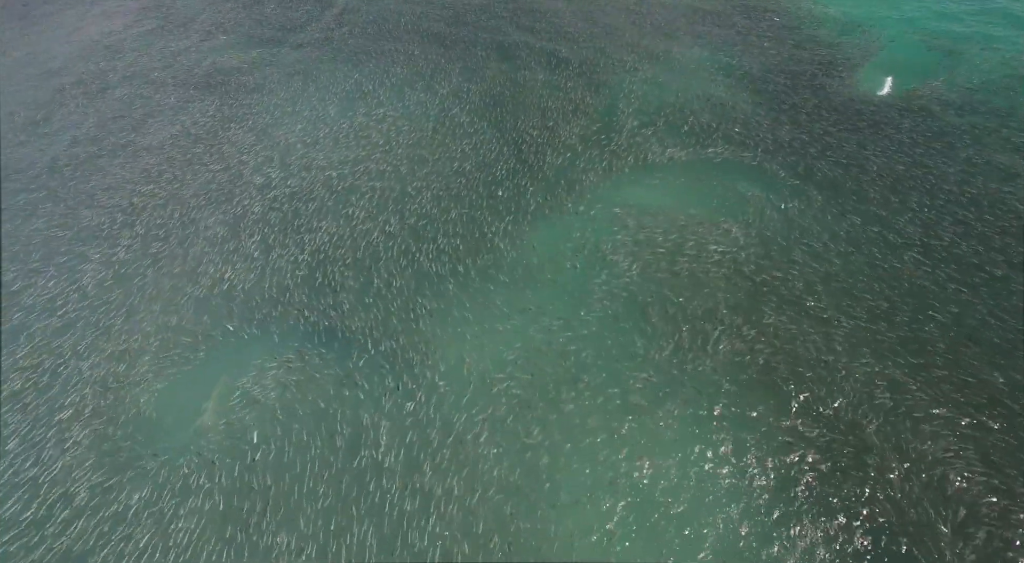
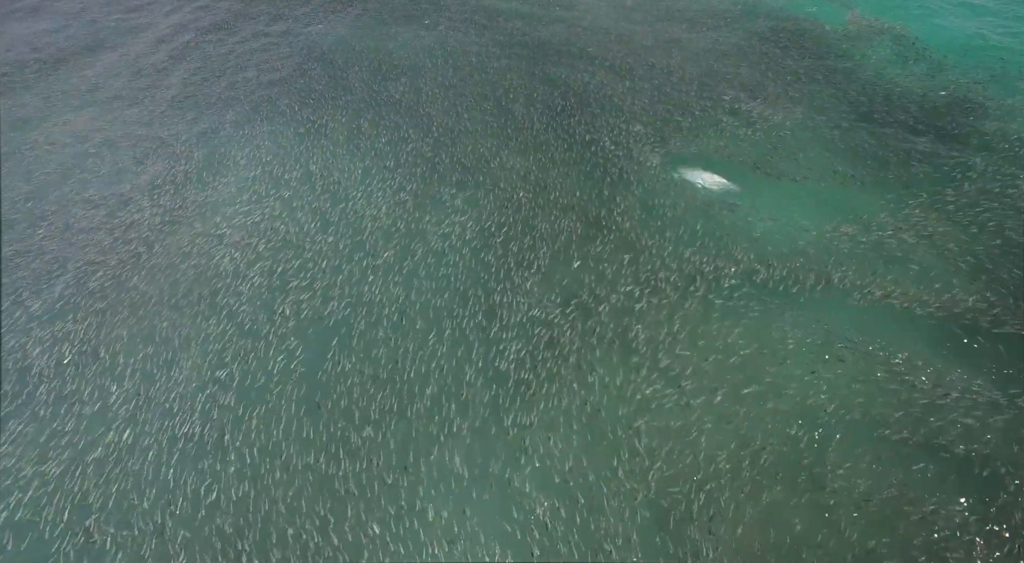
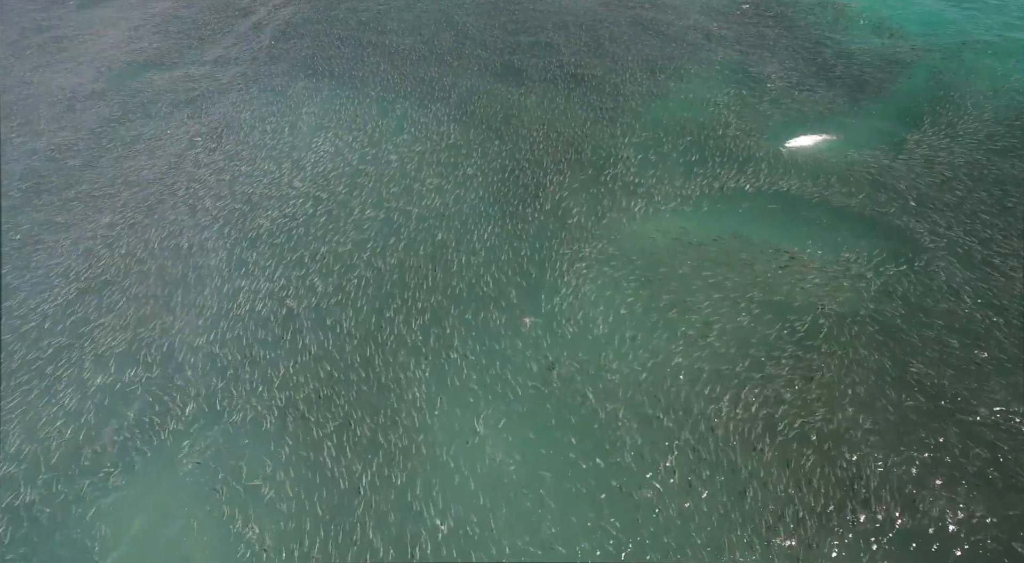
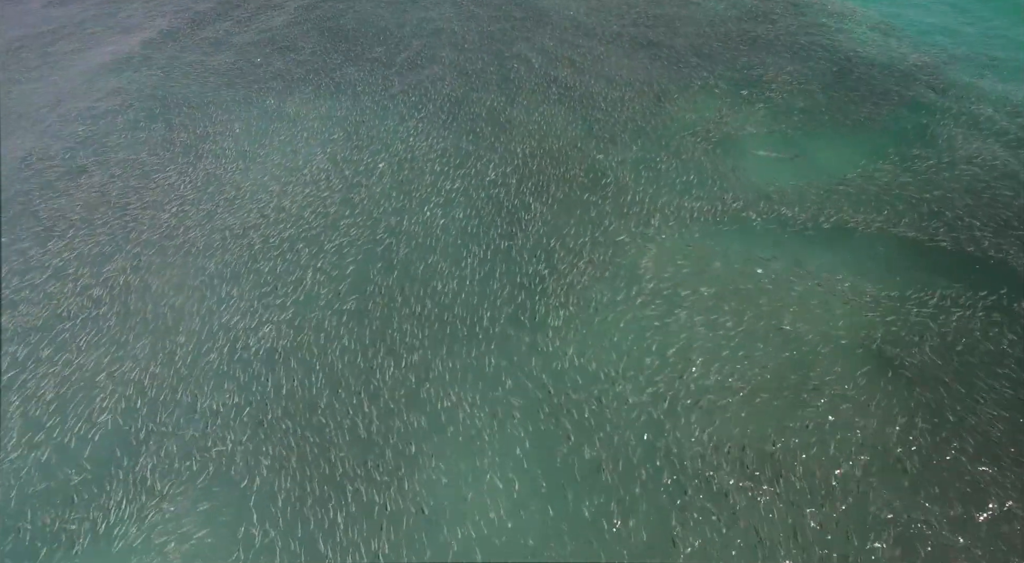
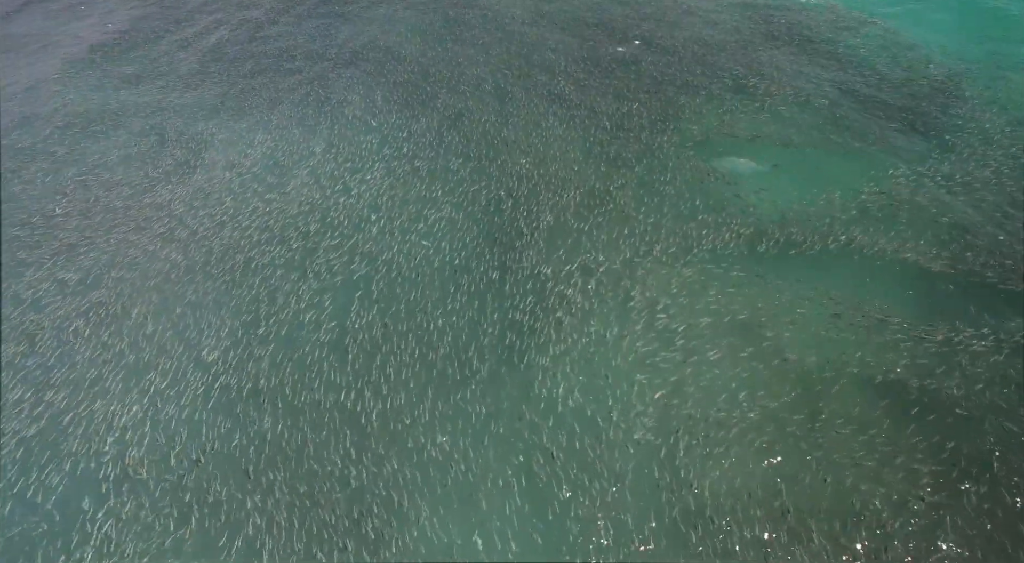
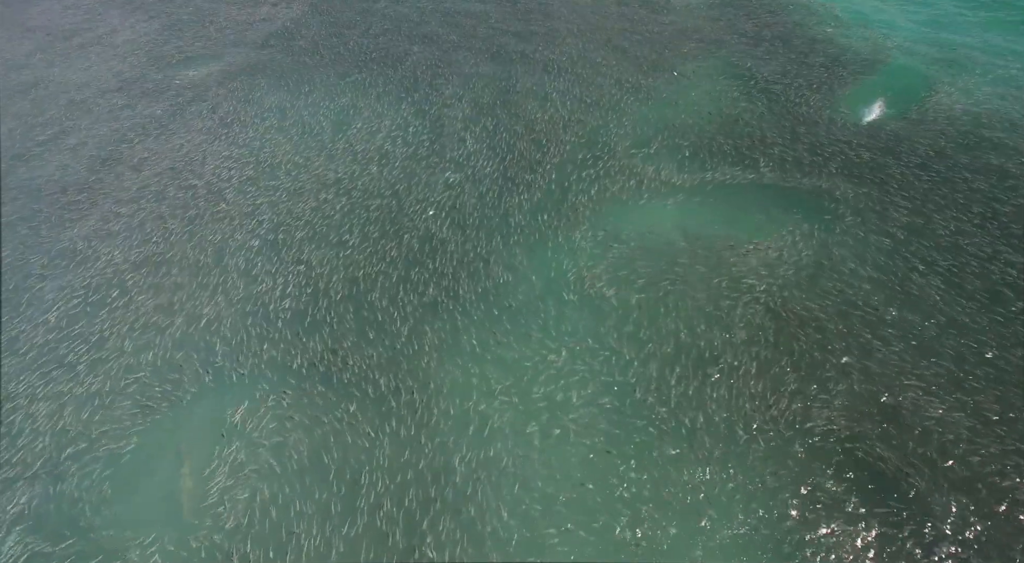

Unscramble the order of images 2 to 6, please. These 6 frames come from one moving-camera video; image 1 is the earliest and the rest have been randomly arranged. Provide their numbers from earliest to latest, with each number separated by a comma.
6, 3, 4, 5, 2
